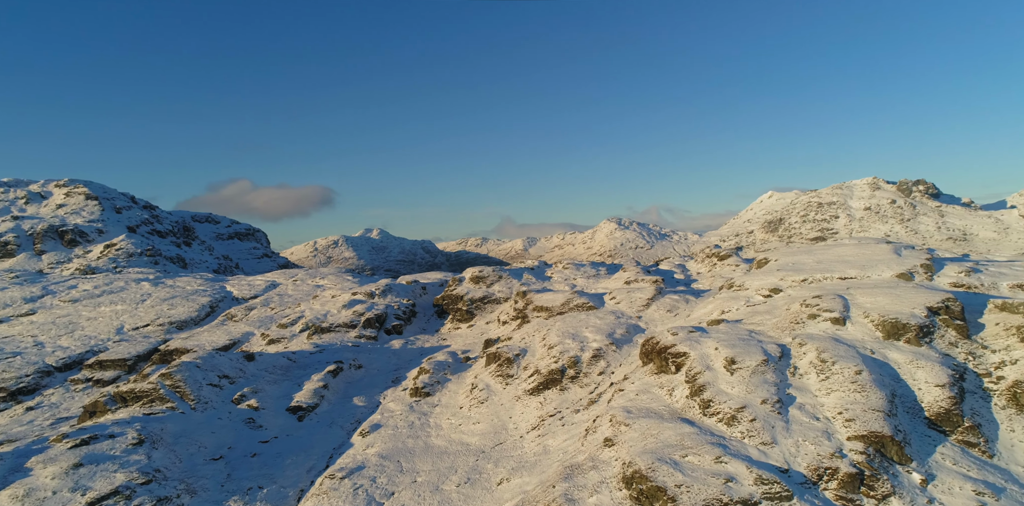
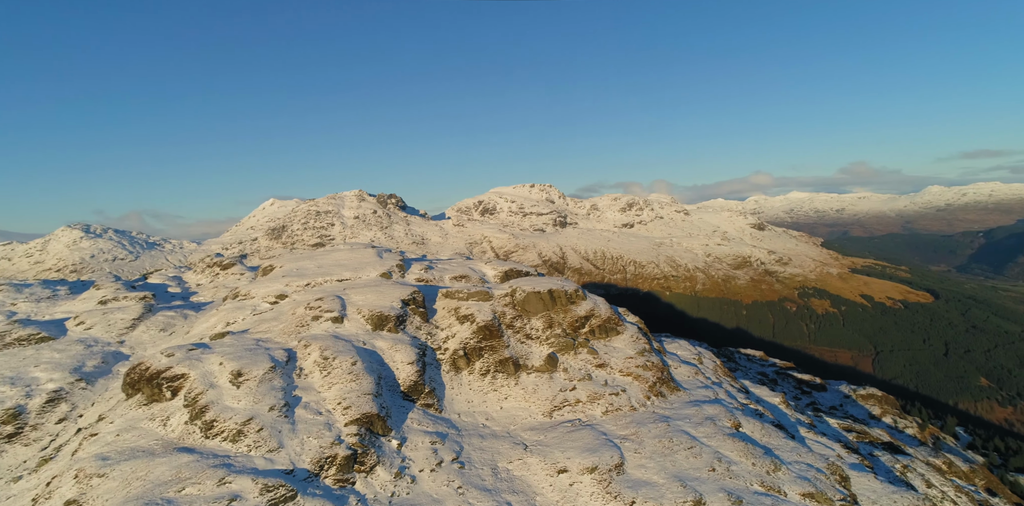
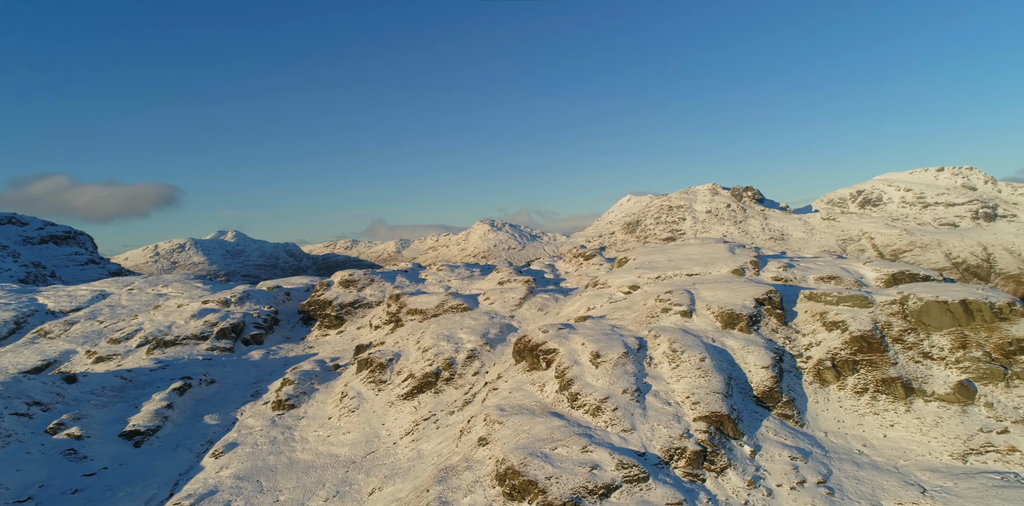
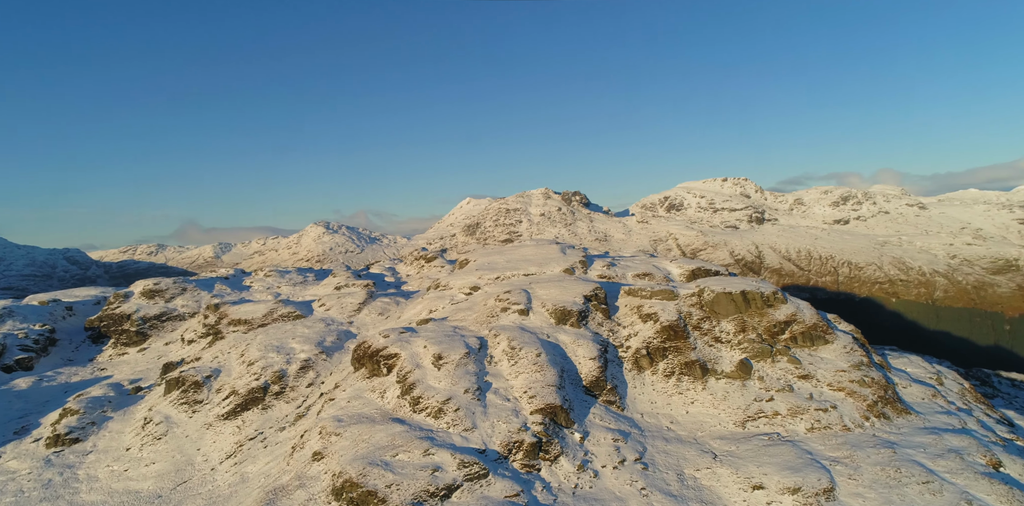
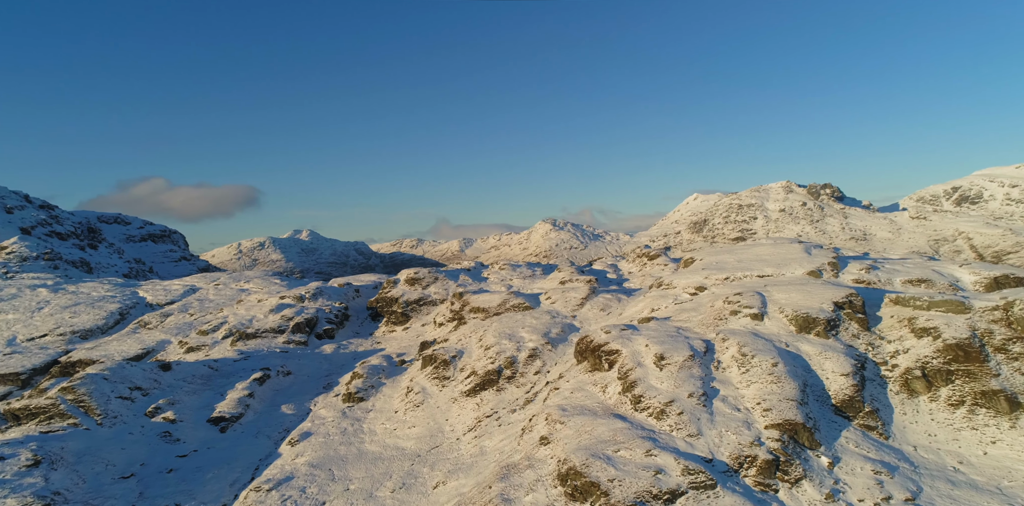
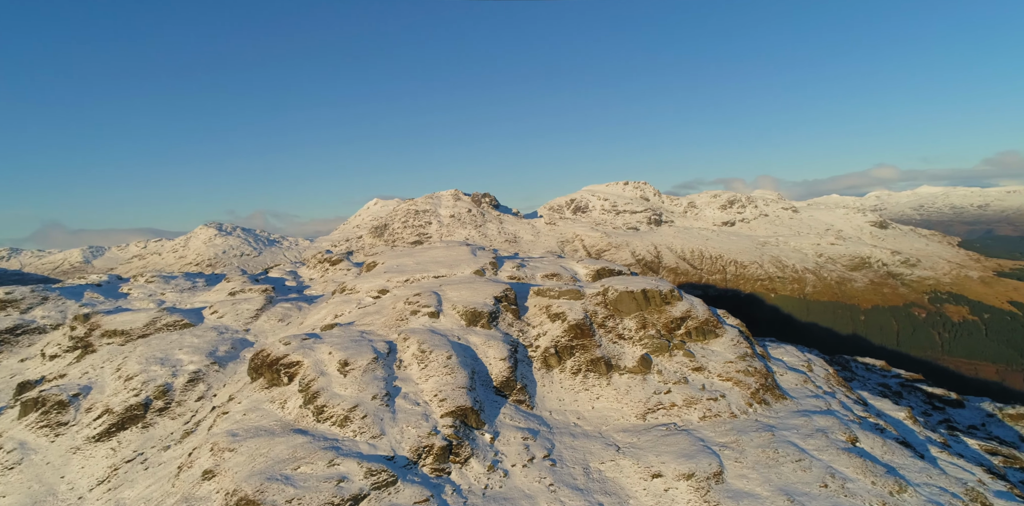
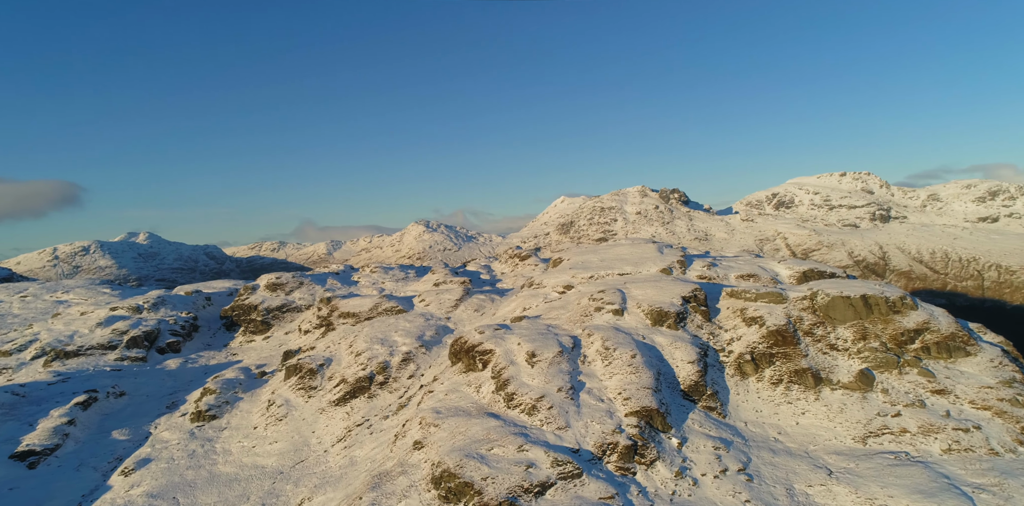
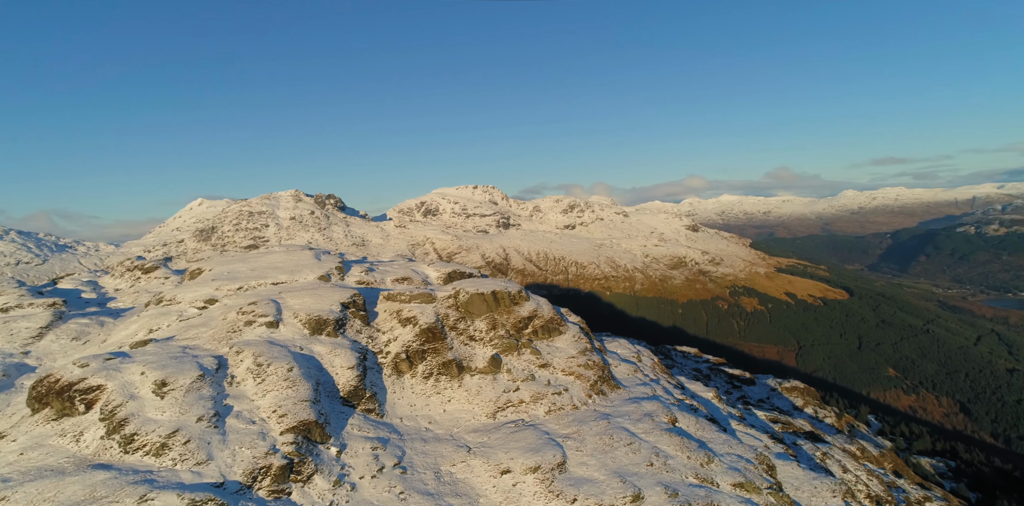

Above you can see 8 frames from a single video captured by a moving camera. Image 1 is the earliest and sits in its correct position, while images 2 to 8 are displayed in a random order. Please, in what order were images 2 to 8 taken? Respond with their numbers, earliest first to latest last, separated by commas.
5, 3, 7, 4, 6, 2, 8
